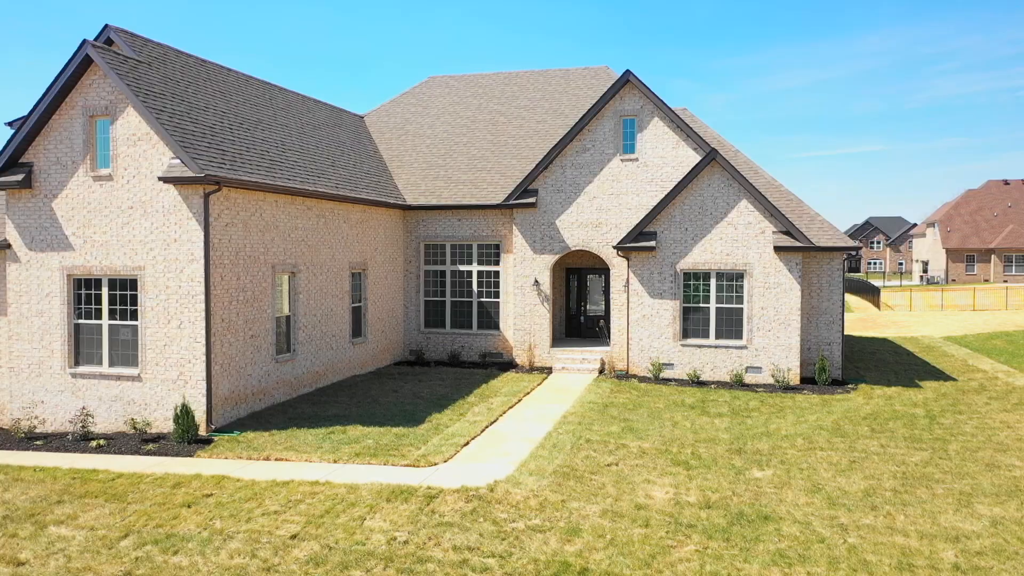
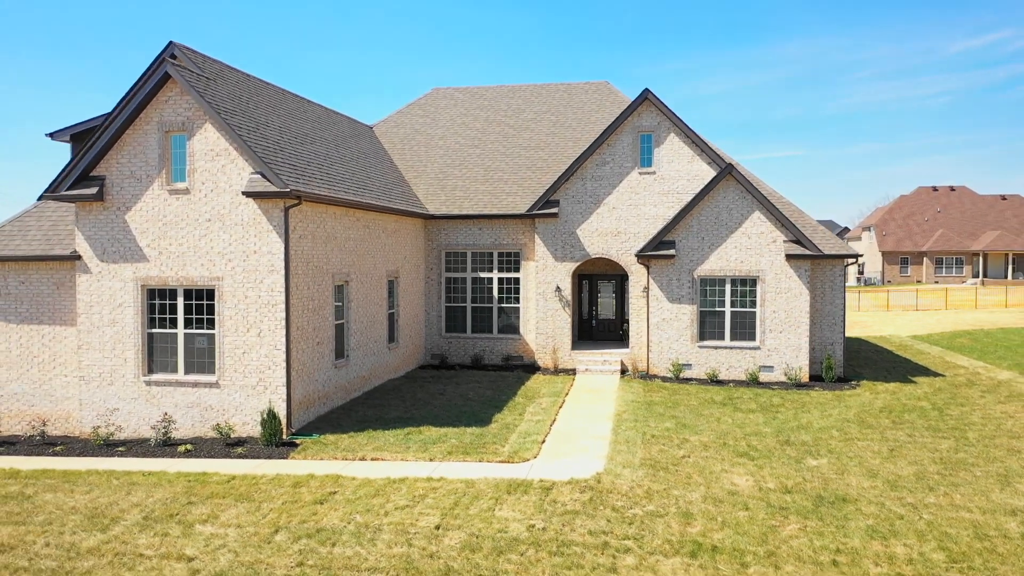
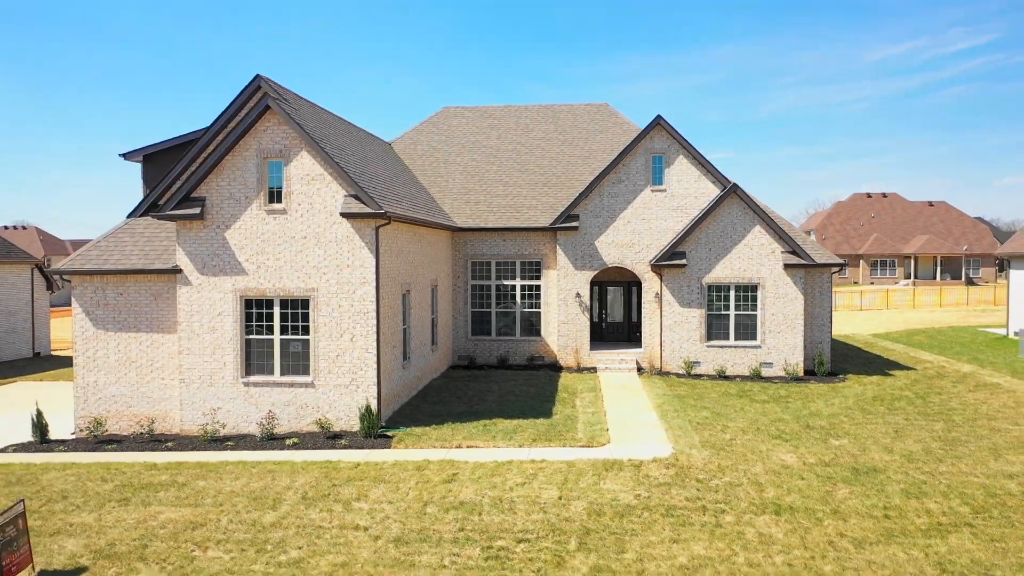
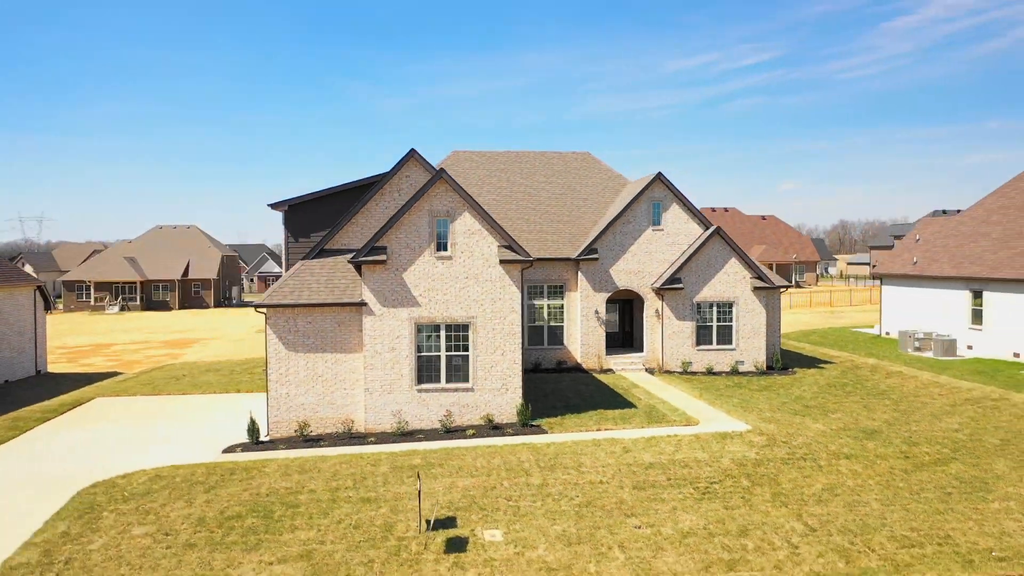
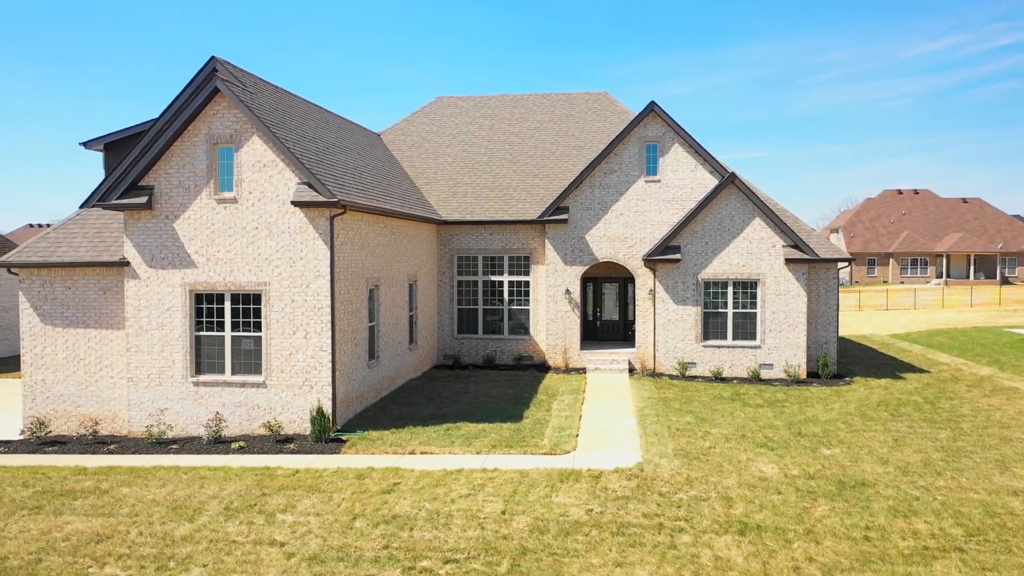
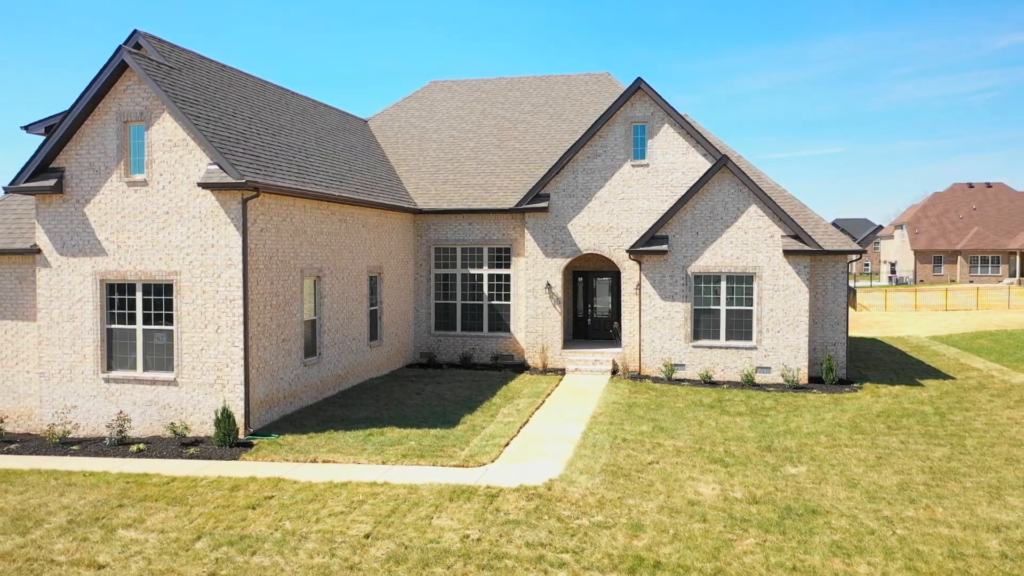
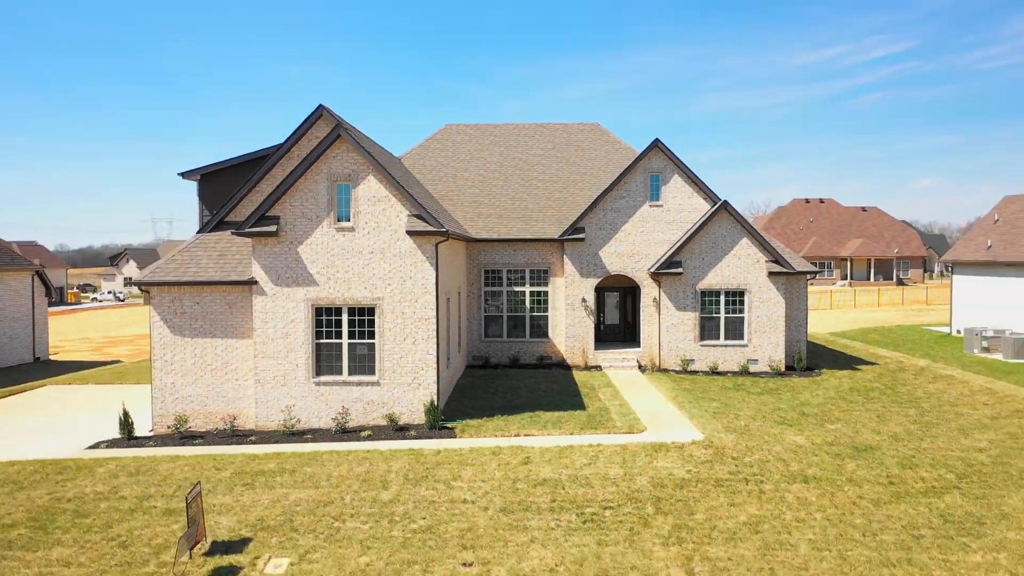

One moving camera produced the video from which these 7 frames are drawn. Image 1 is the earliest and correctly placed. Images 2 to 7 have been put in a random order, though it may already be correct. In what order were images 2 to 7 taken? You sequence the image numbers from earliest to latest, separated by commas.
6, 2, 5, 3, 7, 4
